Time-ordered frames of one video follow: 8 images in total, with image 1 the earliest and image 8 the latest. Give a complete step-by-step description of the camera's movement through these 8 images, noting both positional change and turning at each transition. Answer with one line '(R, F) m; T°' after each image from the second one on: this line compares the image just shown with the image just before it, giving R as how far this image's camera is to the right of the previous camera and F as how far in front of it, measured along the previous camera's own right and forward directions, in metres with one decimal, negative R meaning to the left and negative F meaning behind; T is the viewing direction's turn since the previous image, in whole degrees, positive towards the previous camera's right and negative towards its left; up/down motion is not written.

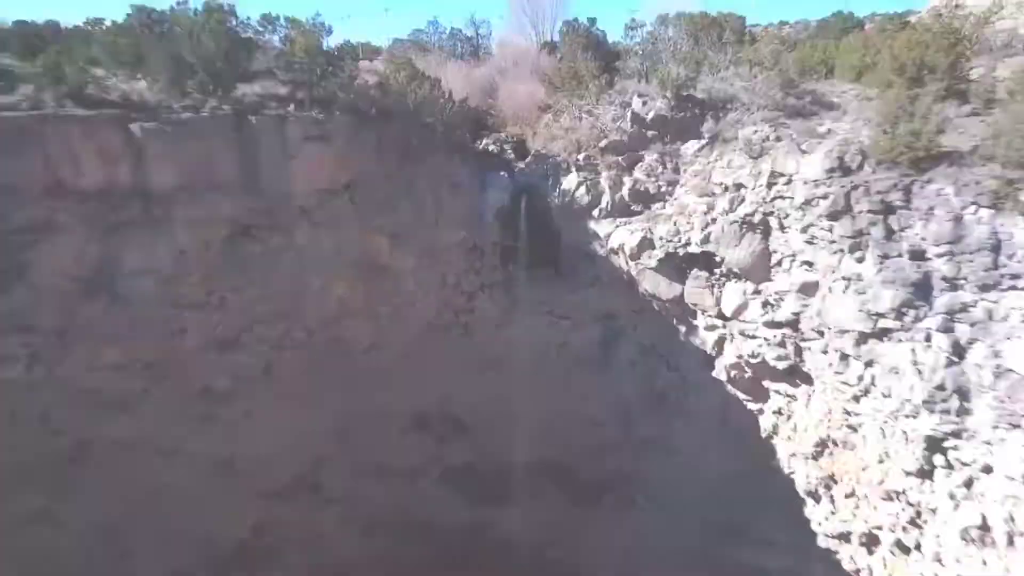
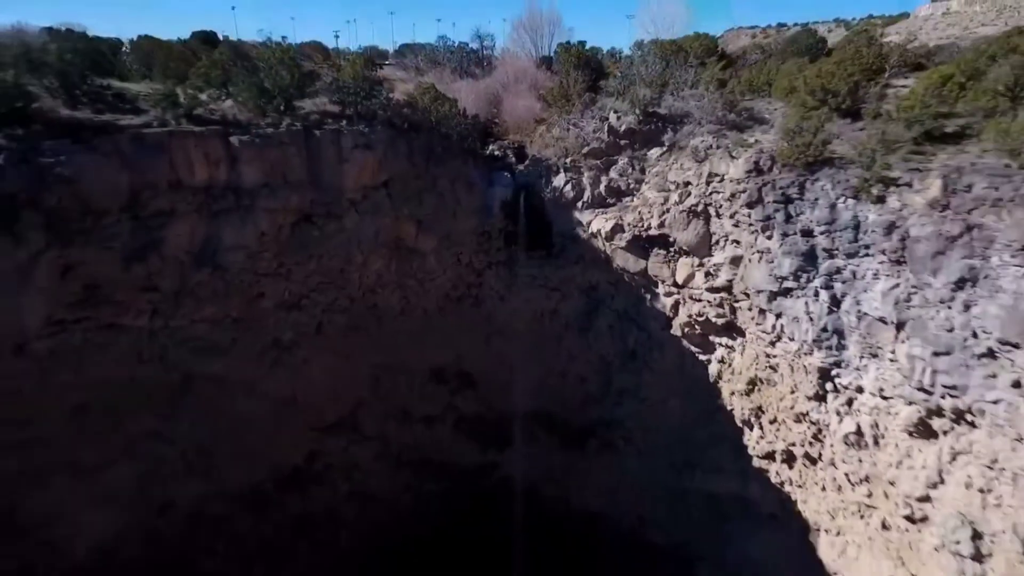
(+0.1, -1.4) m; -1°
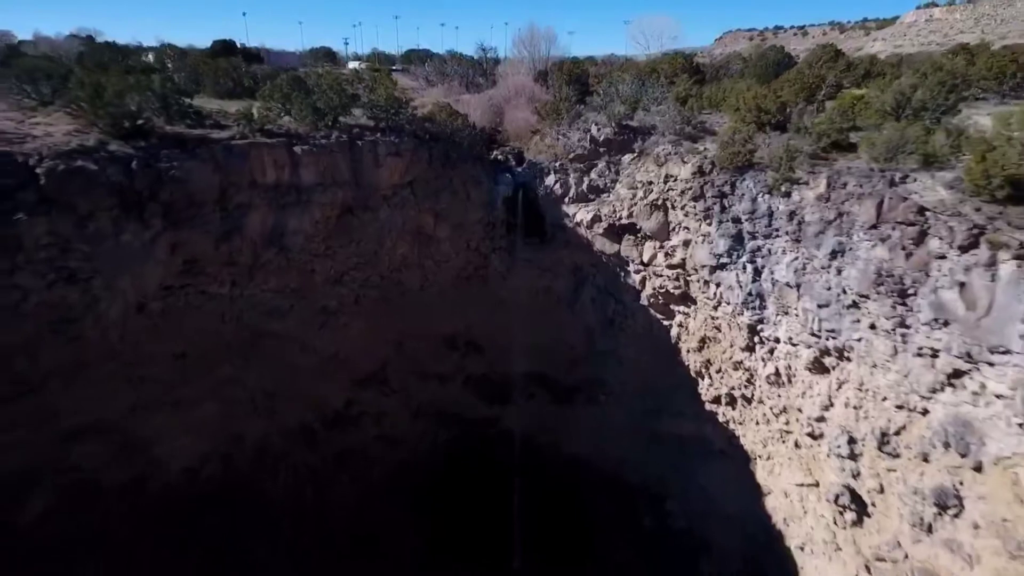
(0.0, -1.6) m; 0°
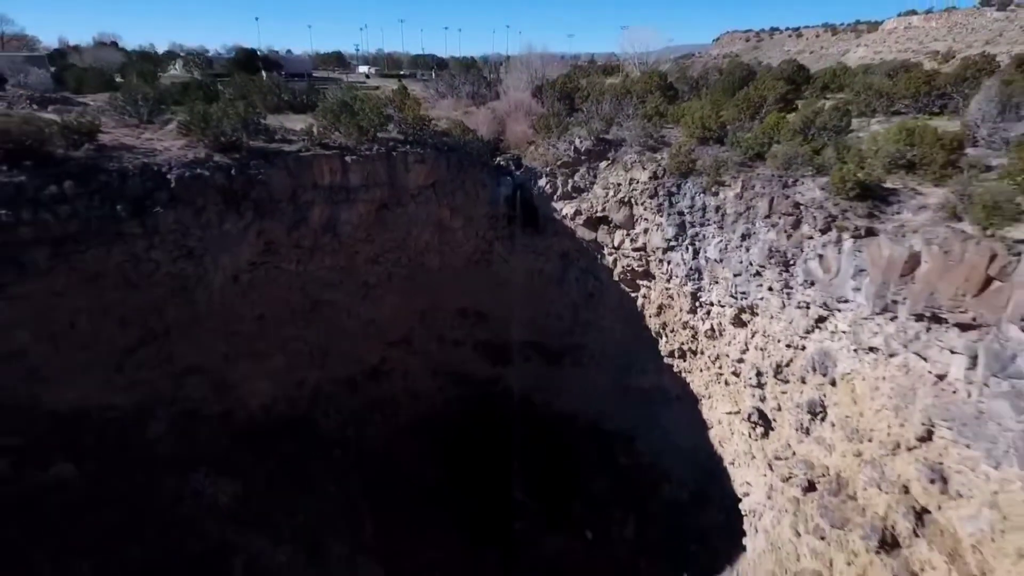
(0.0, -2.2) m; 0°
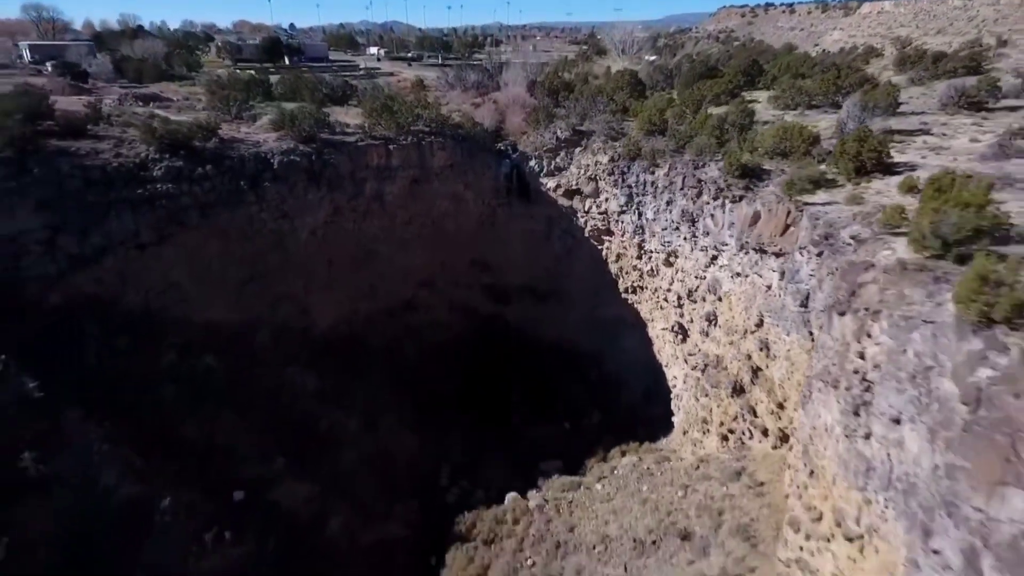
(+0.1, -3.6) m; 0°
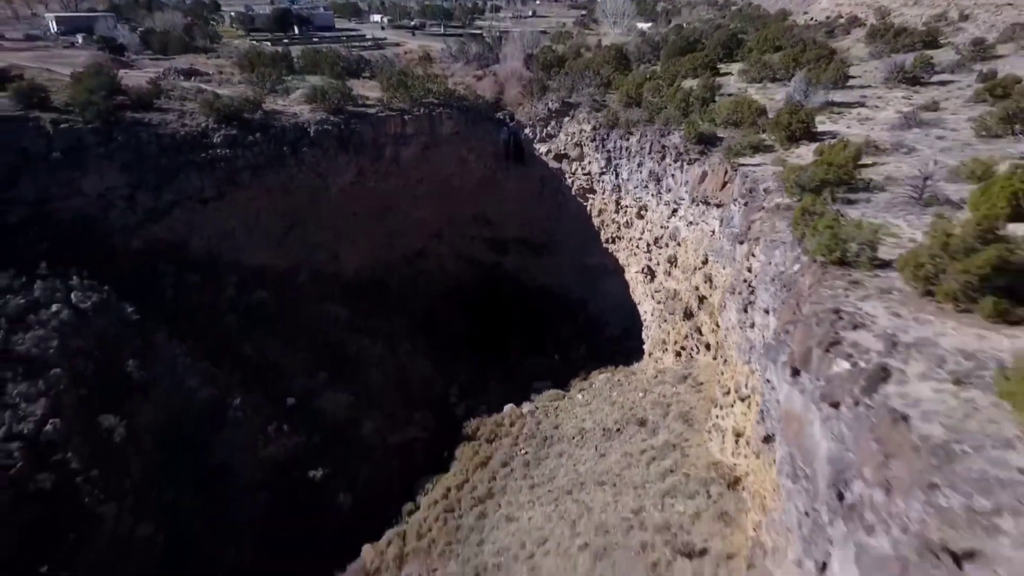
(+0.1, -2.4) m; 0°
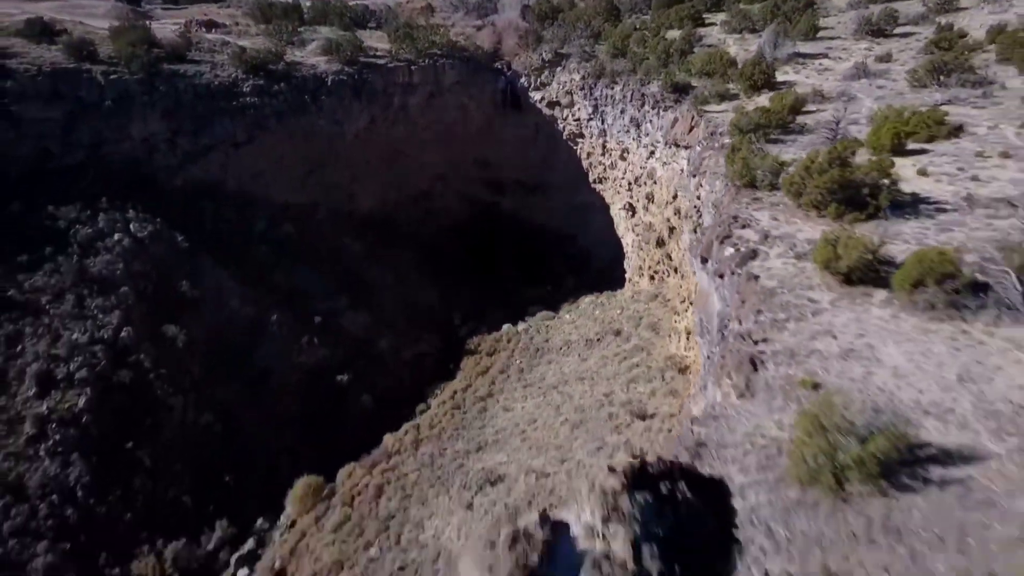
(+0.1, -2.0) m; 0°
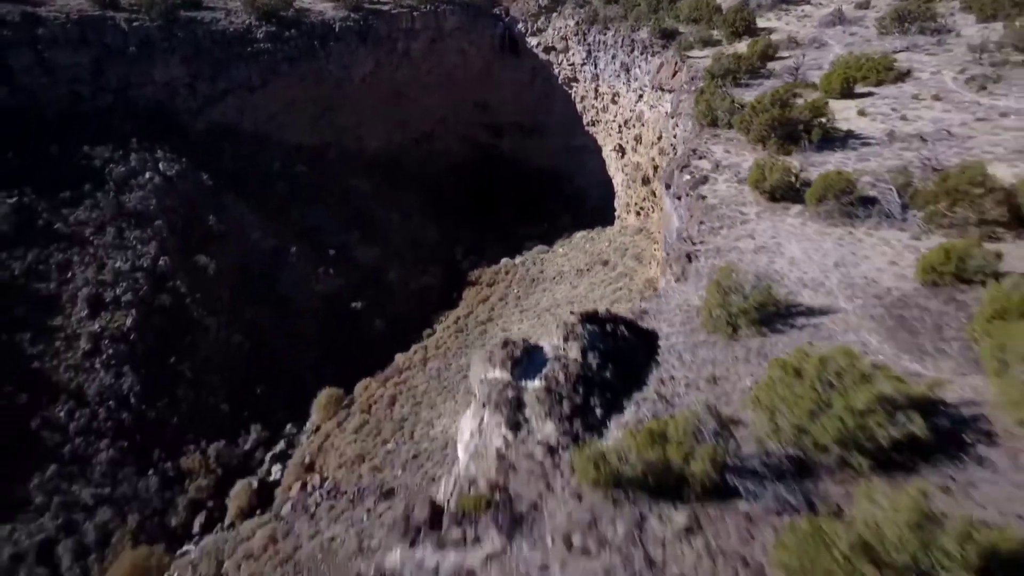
(+0.1, -1.4) m; 0°
